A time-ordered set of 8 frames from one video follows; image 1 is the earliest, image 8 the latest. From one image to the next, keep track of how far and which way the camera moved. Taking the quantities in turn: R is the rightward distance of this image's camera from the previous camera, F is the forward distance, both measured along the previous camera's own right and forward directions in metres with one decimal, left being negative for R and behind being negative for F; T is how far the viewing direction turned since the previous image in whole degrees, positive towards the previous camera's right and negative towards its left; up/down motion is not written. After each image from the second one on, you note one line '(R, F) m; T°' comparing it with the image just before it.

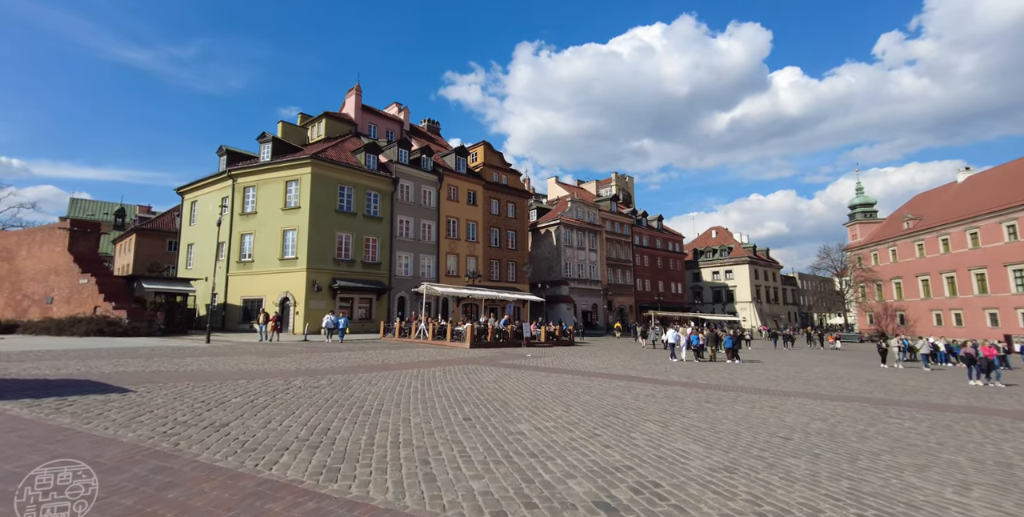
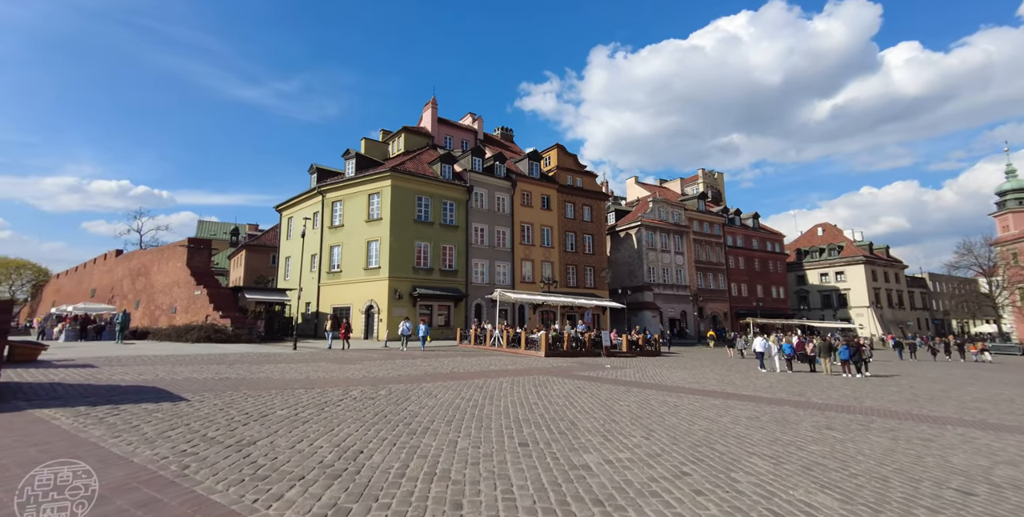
(+0.3, +1.2) m; -10°
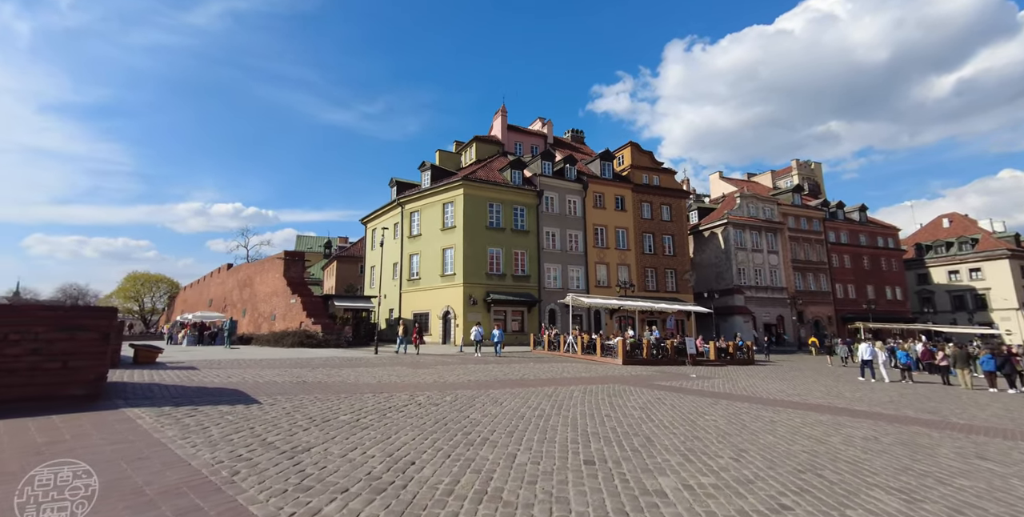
(+0.2, +0.5) m; -10°
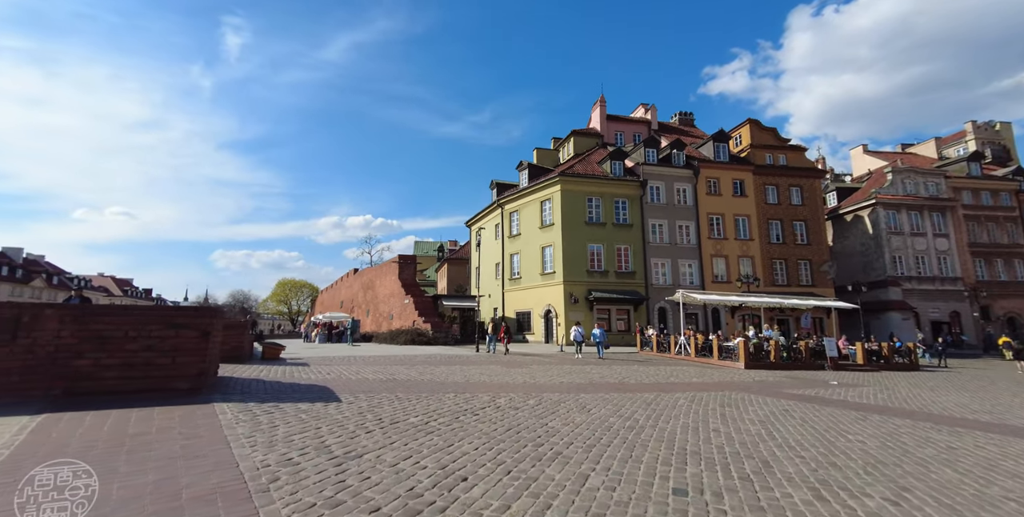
(+0.5, +0.9) m; -14°
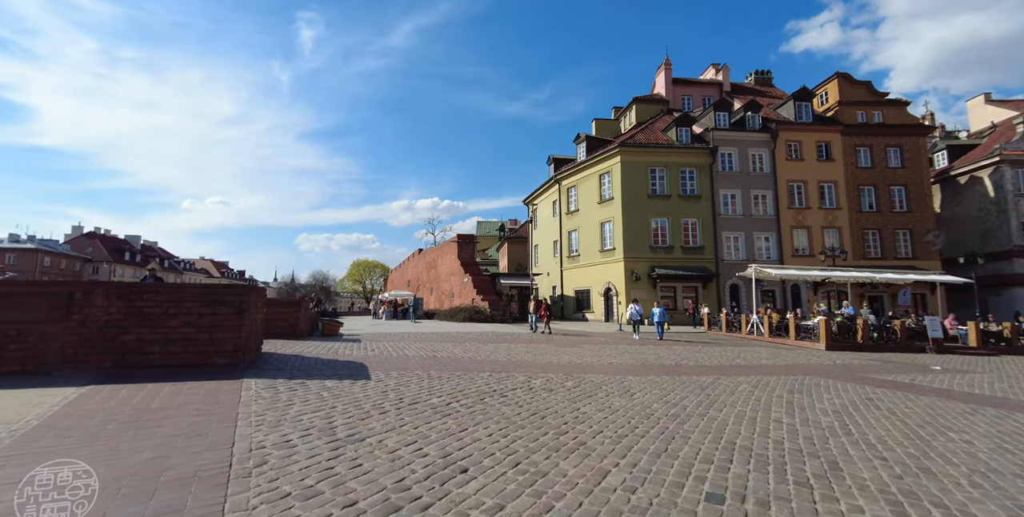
(+0.6, +0.6) m; -8°
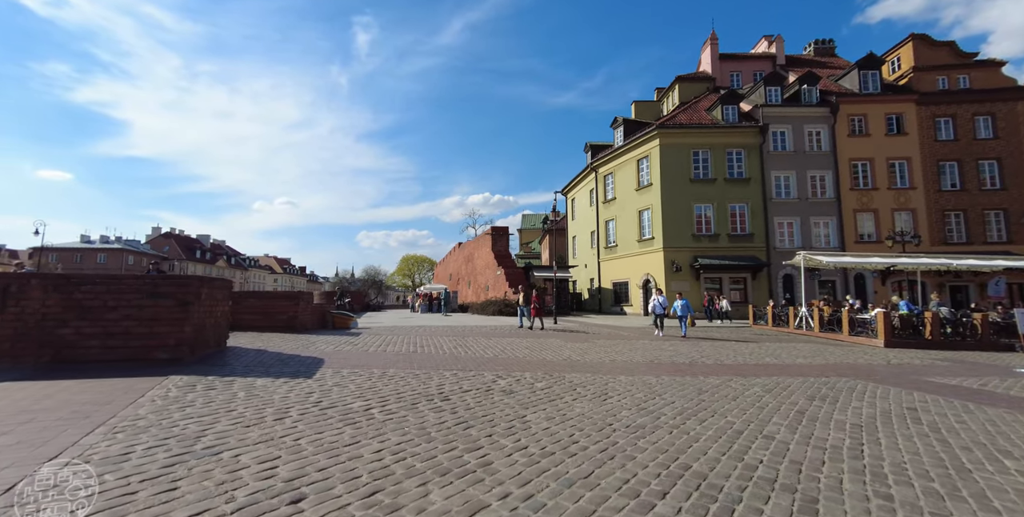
(+1.5, +1.0) m; -7°
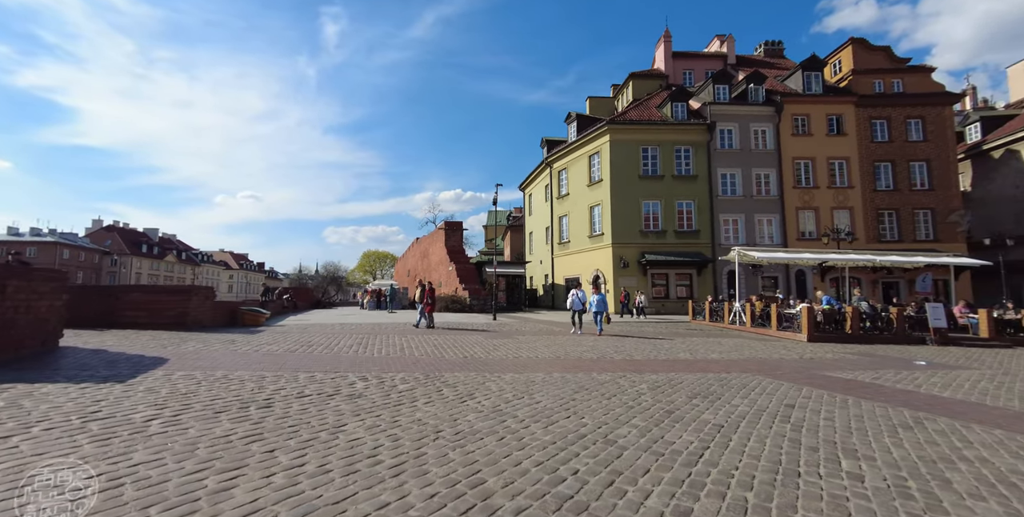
(+1.7, +0.6) m; +4°
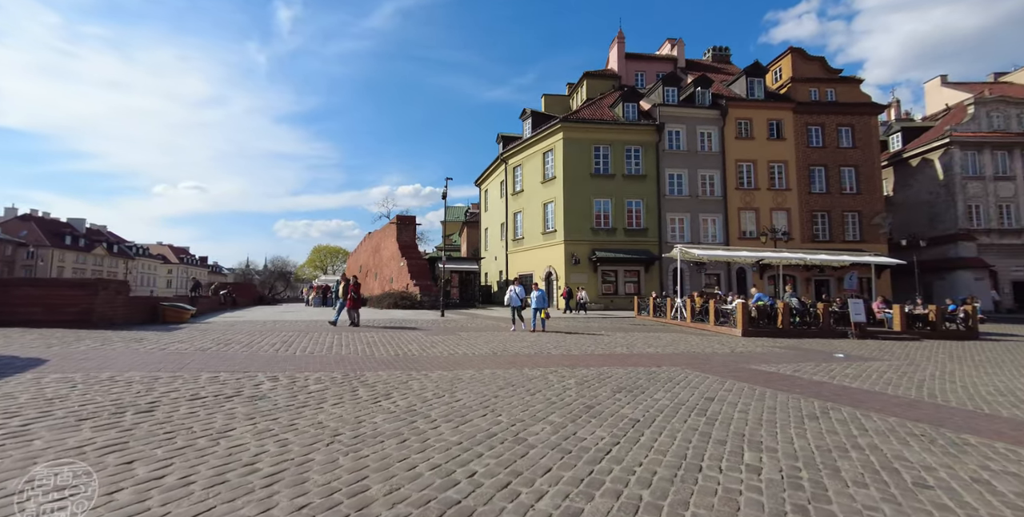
(+0.6, +0.2) m; +5°
